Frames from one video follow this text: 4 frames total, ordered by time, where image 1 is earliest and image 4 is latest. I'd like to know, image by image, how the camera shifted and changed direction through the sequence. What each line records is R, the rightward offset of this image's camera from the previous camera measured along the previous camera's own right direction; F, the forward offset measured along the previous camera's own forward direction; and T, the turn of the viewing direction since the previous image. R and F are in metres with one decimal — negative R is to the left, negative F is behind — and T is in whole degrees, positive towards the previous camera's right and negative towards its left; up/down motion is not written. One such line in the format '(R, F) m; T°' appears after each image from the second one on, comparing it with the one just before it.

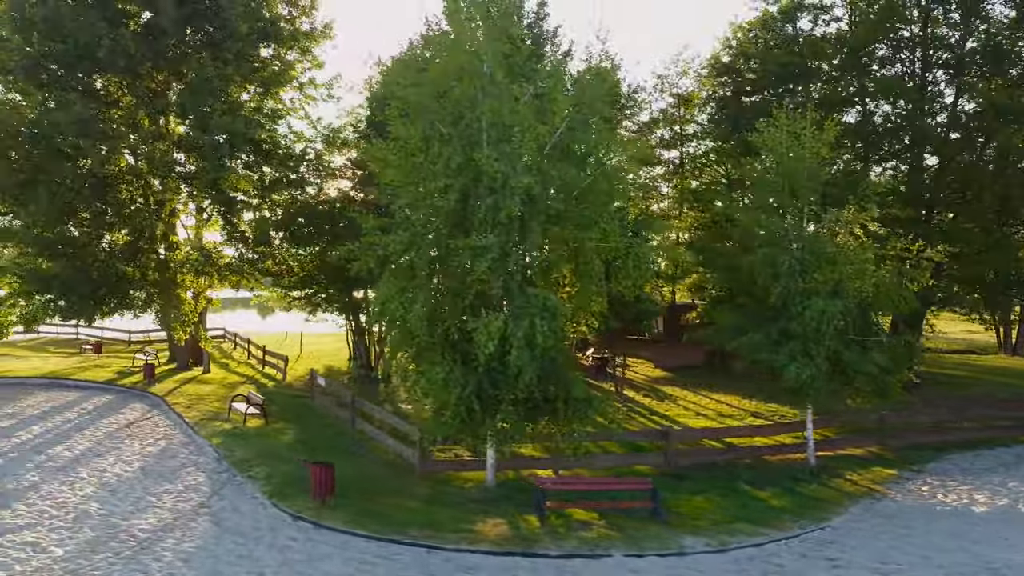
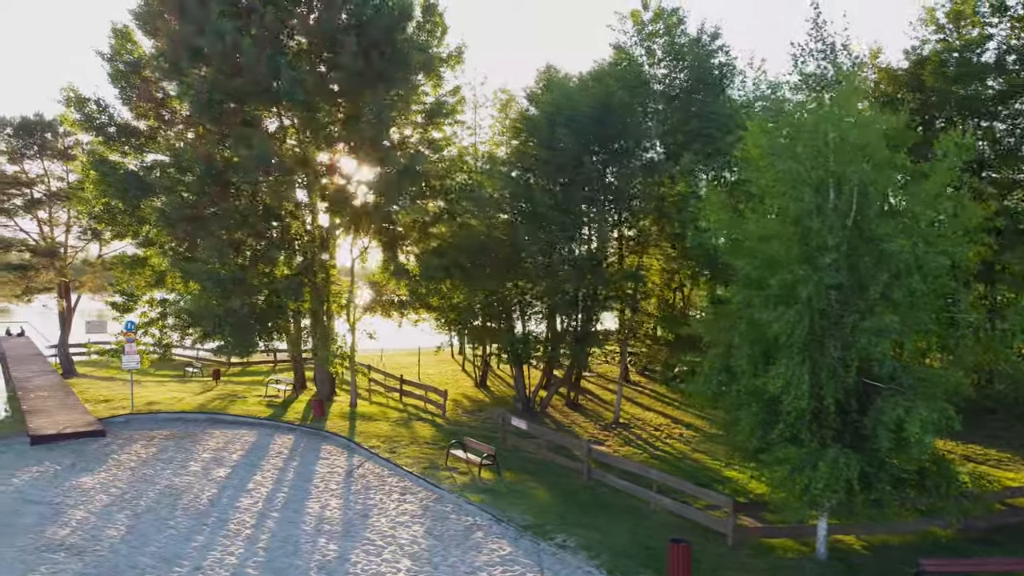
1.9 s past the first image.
(-5.0, +0.3) m; 0°
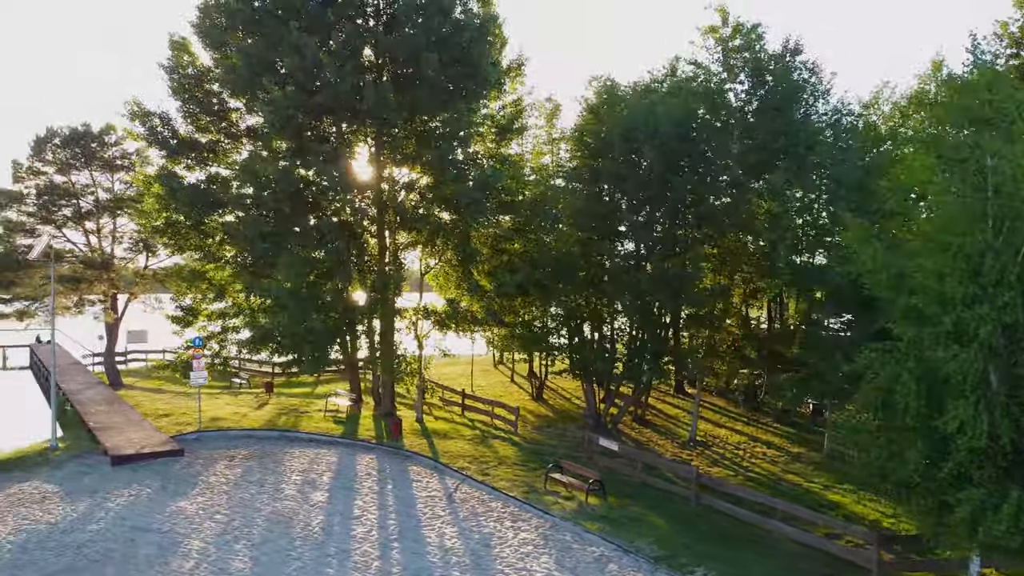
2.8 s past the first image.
(-2.2, +0.1) m; 0°
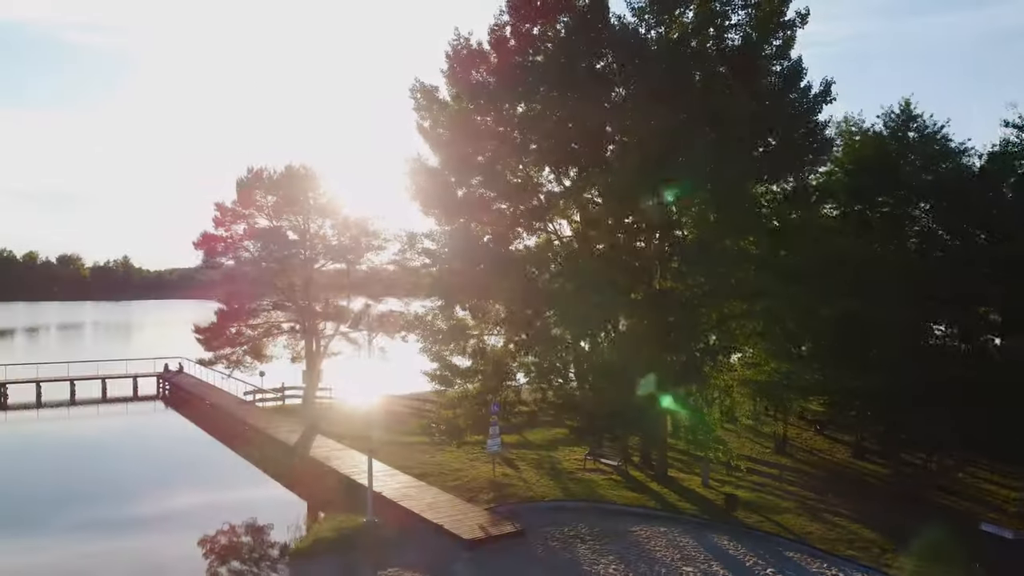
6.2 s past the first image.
(-9.3, +0.6) m; 0°
